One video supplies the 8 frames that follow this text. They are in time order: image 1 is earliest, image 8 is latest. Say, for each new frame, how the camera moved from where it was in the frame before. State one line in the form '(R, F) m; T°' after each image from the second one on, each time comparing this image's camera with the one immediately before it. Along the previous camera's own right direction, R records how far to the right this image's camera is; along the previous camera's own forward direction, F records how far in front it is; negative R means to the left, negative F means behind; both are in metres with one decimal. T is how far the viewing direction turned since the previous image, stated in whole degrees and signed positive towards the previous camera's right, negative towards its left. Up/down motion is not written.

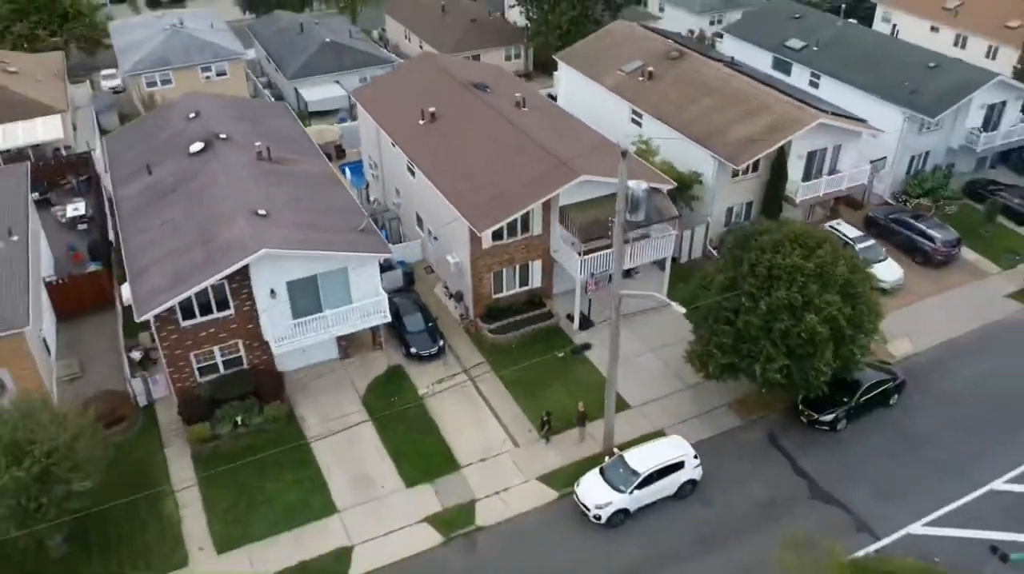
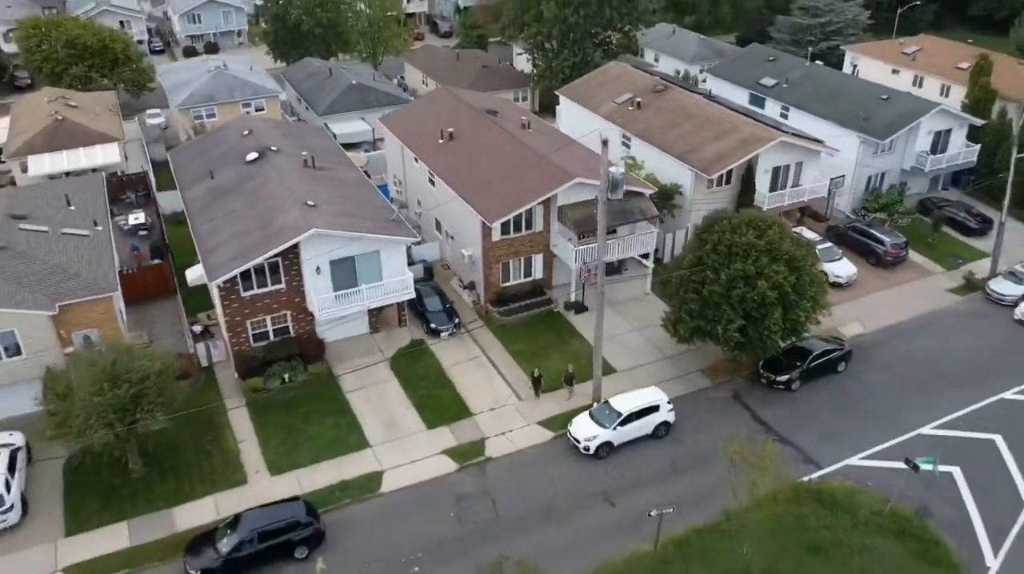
(+0.1, -2.8) m; 0°
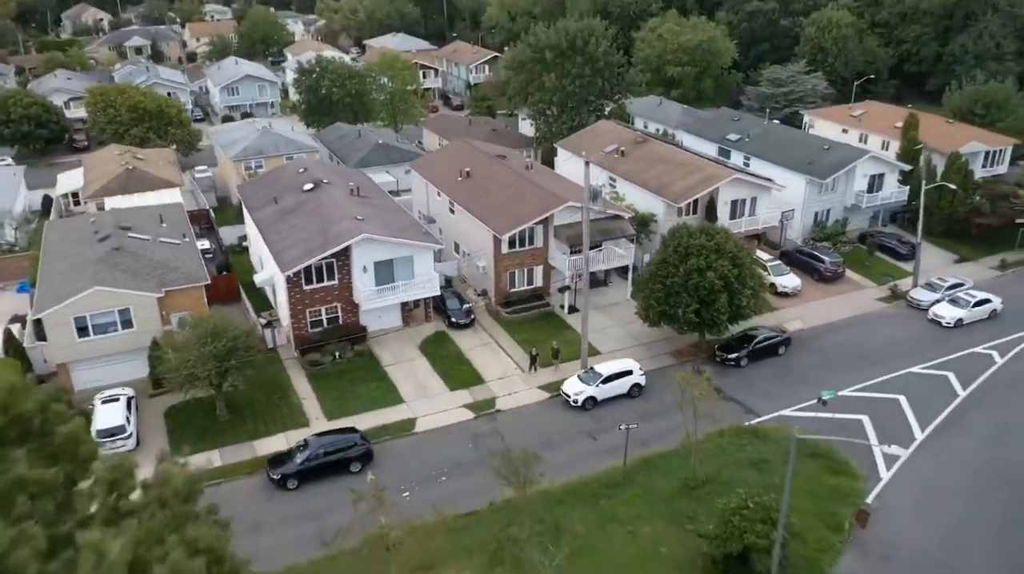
(0.0, -4.4) m; 0°
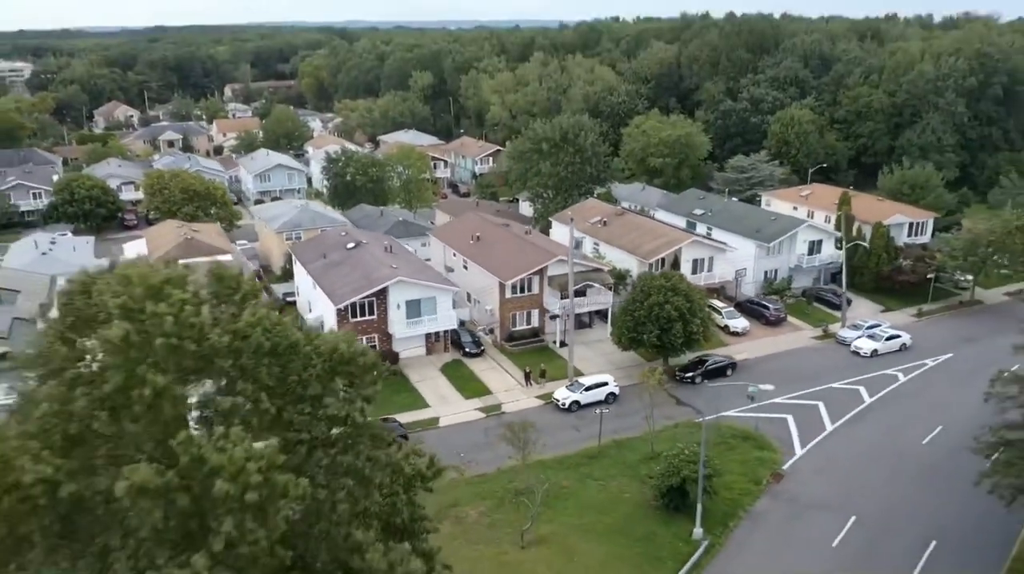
(-0.1, -5.7) m; 0°
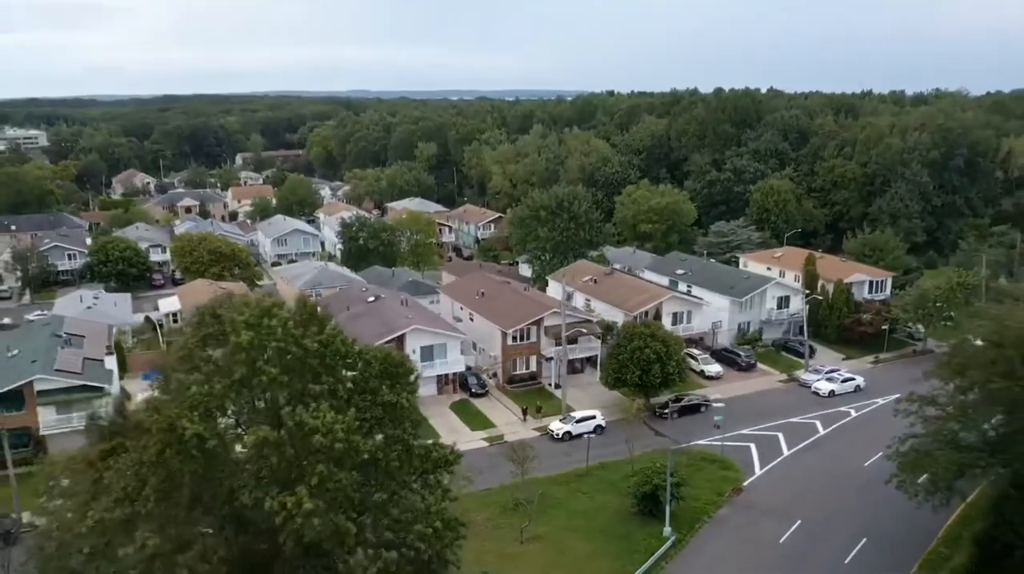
(0.0, -4.2) m; 0°
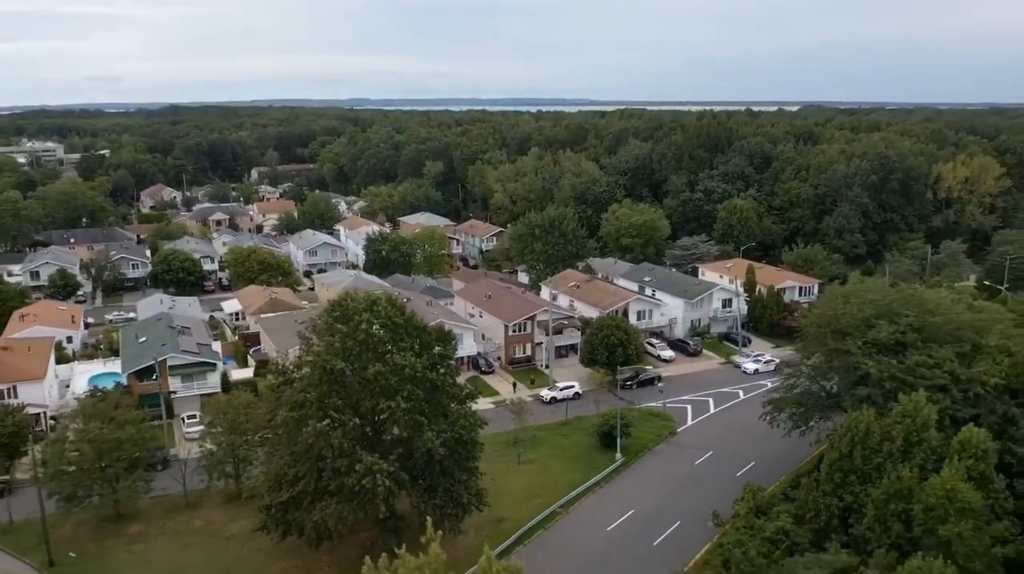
(0.0, -10.4) m; 0°
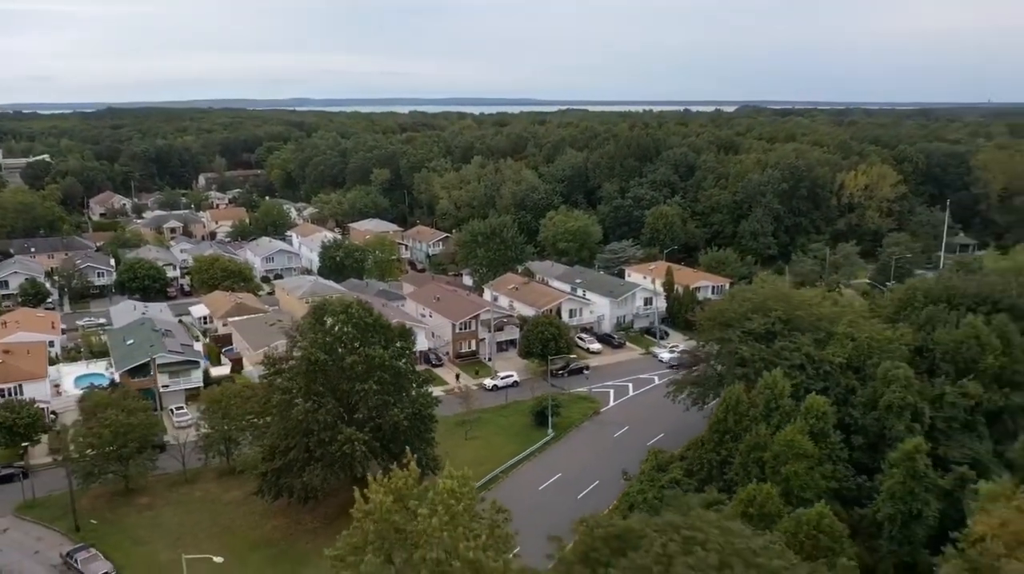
(-0.1, -6.1) m; +3°
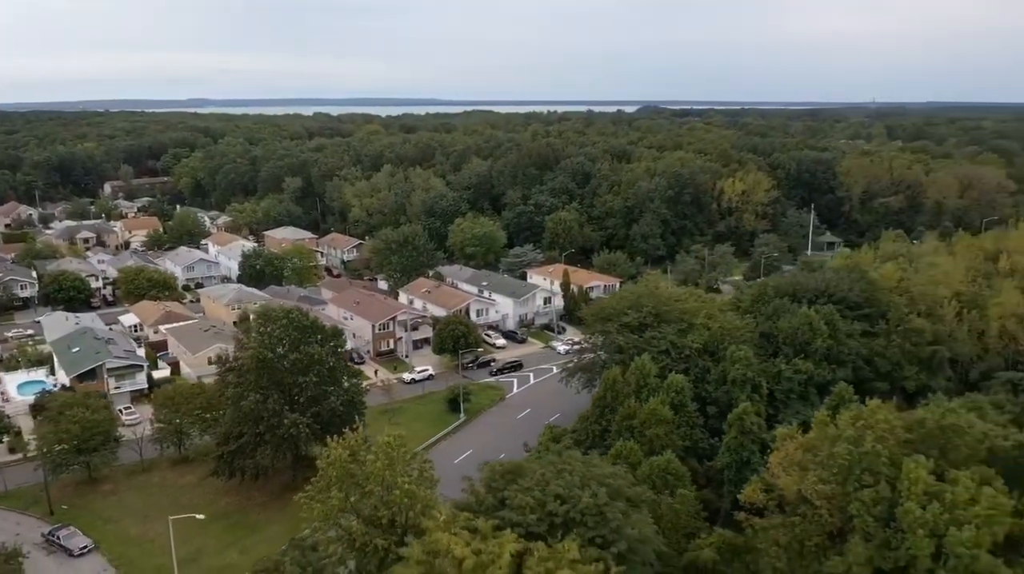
(-0.3, -6.2) m; +6°
